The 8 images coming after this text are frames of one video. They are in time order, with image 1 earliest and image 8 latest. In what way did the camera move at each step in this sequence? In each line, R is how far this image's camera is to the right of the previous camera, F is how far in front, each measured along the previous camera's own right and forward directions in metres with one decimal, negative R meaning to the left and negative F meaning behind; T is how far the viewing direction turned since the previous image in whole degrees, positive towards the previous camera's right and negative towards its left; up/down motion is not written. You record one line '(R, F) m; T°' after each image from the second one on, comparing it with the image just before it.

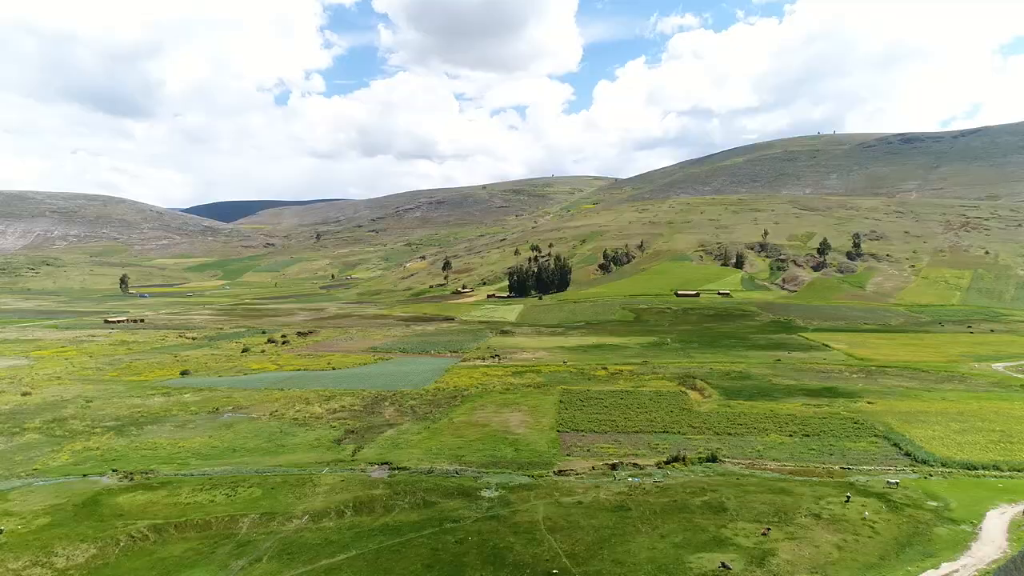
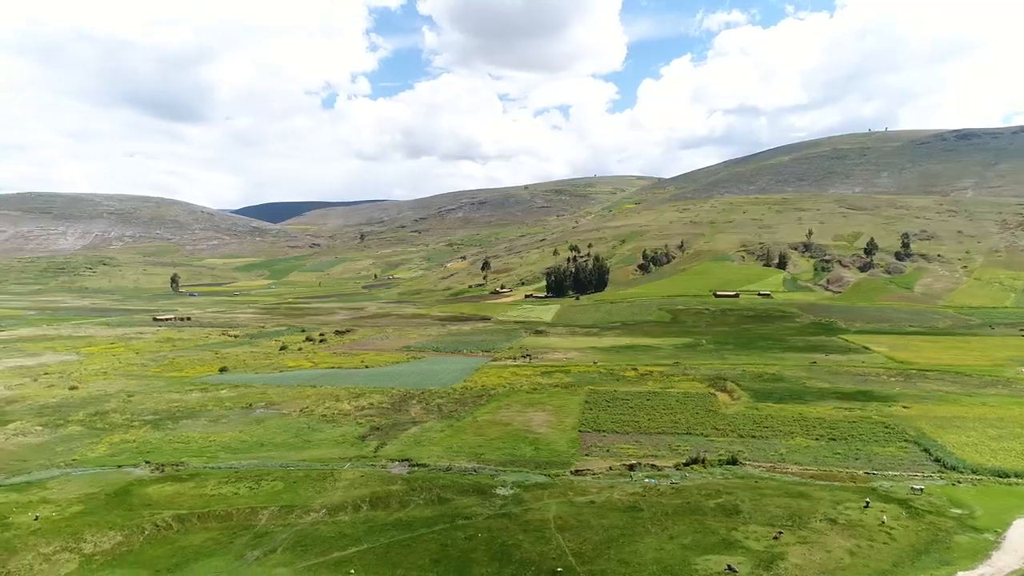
(+1.2, -0.2) m; -3°
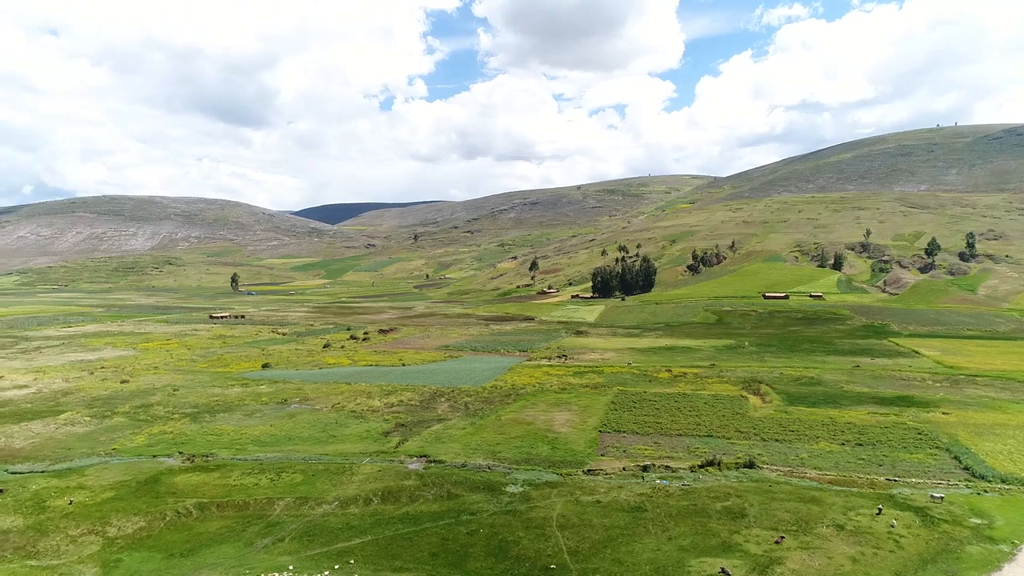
(+2.0, -0.3) m; -4°
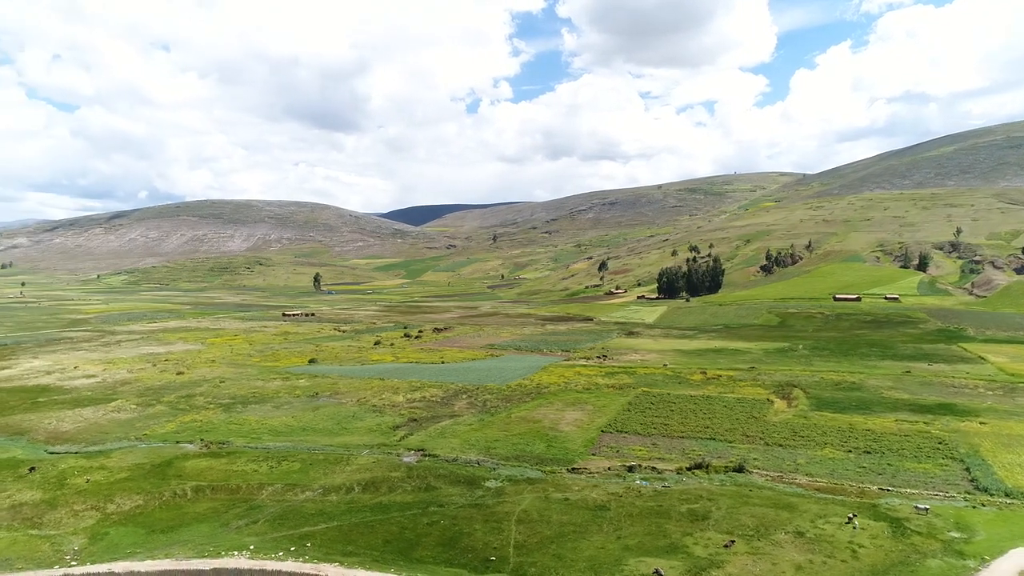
(+4.9, -0.3) m; -7°
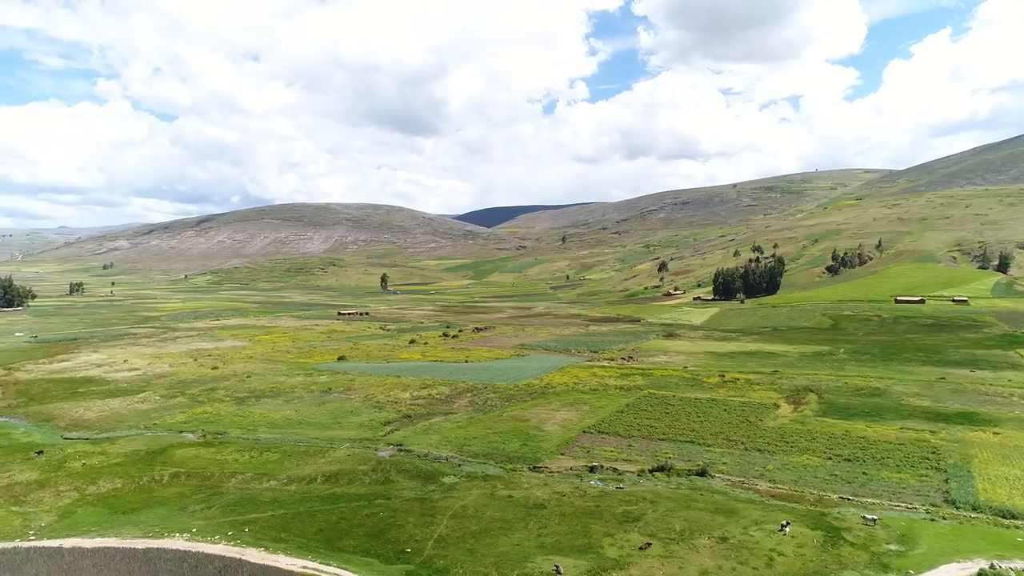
(+5.7, -0.1) m; -6°
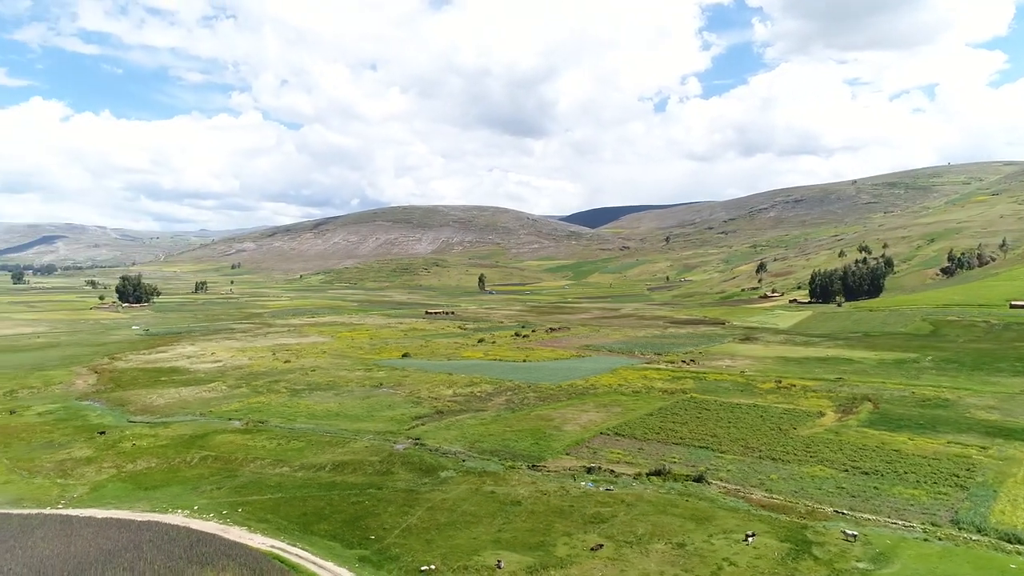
(+5.5, -0.1) m; -9°
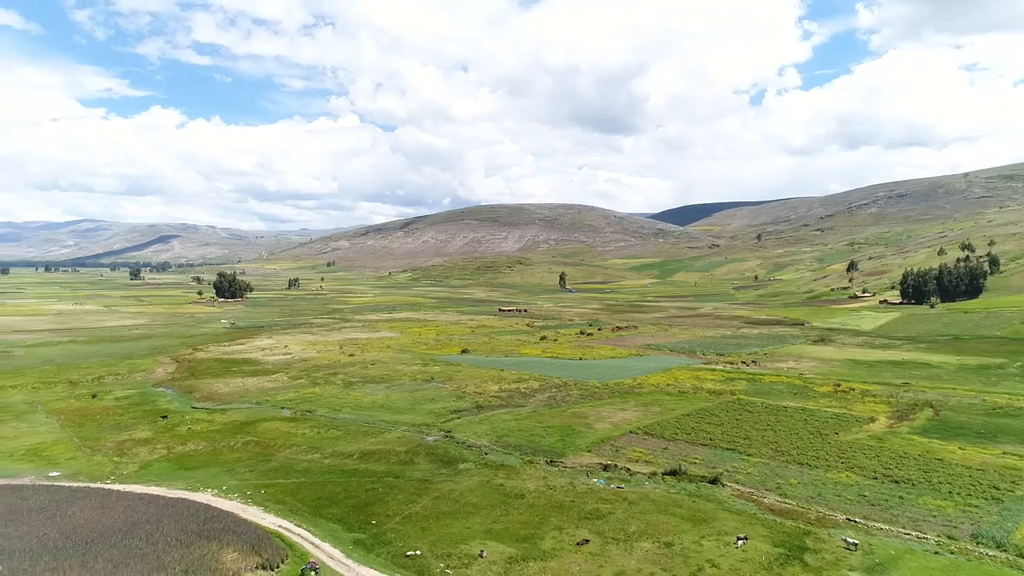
(+3.6, -0.3) m; -7°
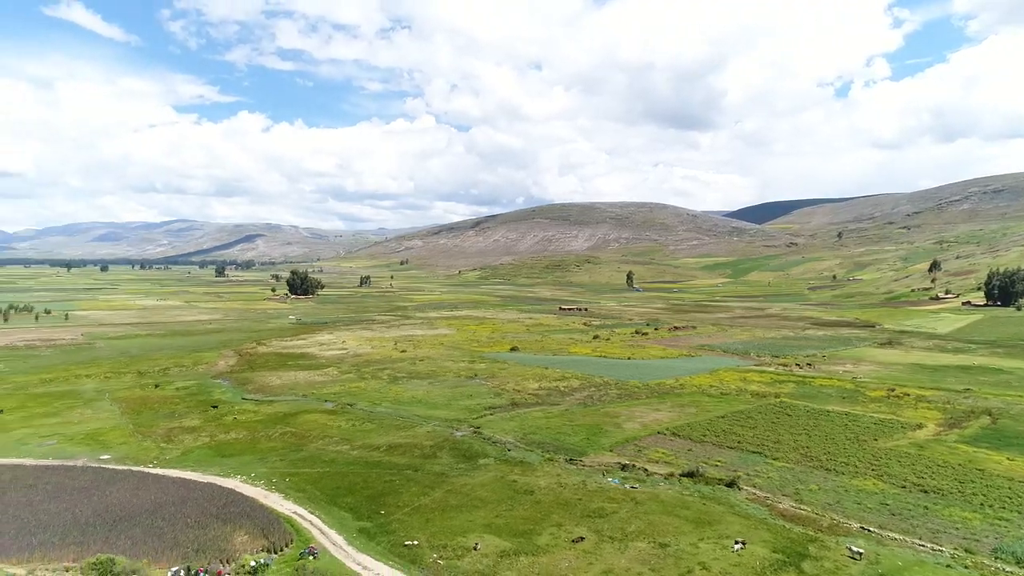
(+2.7, -0.2) m; -6°
